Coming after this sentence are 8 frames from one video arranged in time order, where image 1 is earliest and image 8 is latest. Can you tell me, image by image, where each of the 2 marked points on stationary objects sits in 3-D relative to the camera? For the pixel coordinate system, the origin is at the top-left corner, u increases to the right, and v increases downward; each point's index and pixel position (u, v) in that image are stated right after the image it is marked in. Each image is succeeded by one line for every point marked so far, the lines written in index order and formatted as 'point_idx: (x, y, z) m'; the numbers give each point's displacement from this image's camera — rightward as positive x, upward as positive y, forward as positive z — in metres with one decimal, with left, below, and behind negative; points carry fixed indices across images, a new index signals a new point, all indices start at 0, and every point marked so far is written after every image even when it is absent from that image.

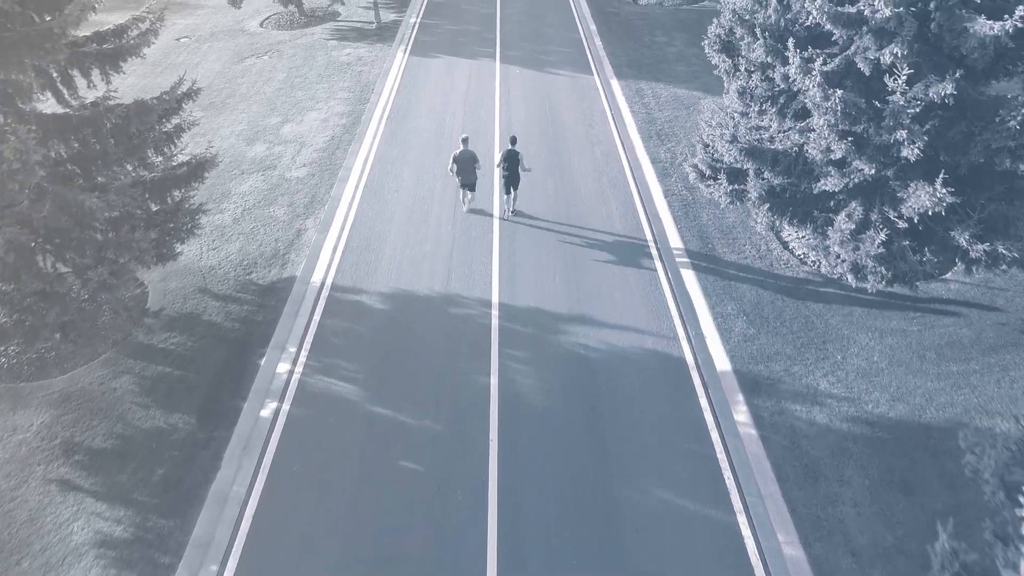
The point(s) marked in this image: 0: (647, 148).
0: (+2.8, +2.9, +15.0) m
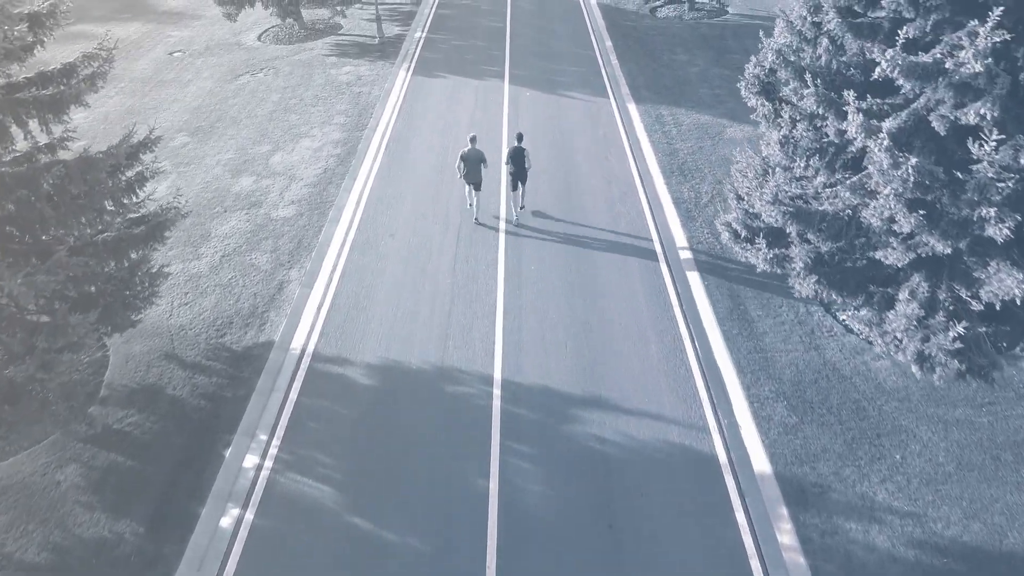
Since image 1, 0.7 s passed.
0: (+2.9, +2.0, +13.7) m
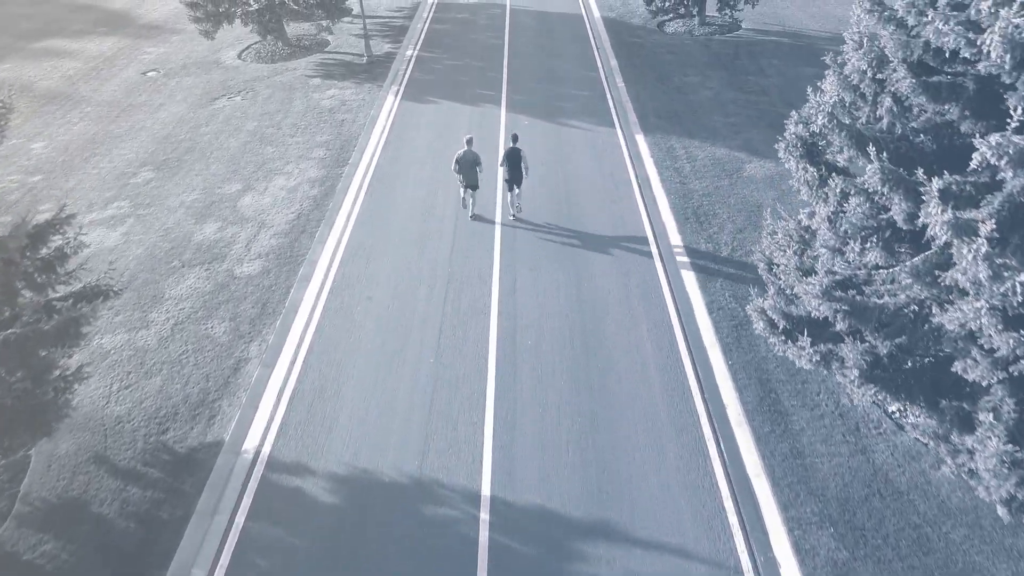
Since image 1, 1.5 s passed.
0: (+2.9, +0.9, +12.2) m
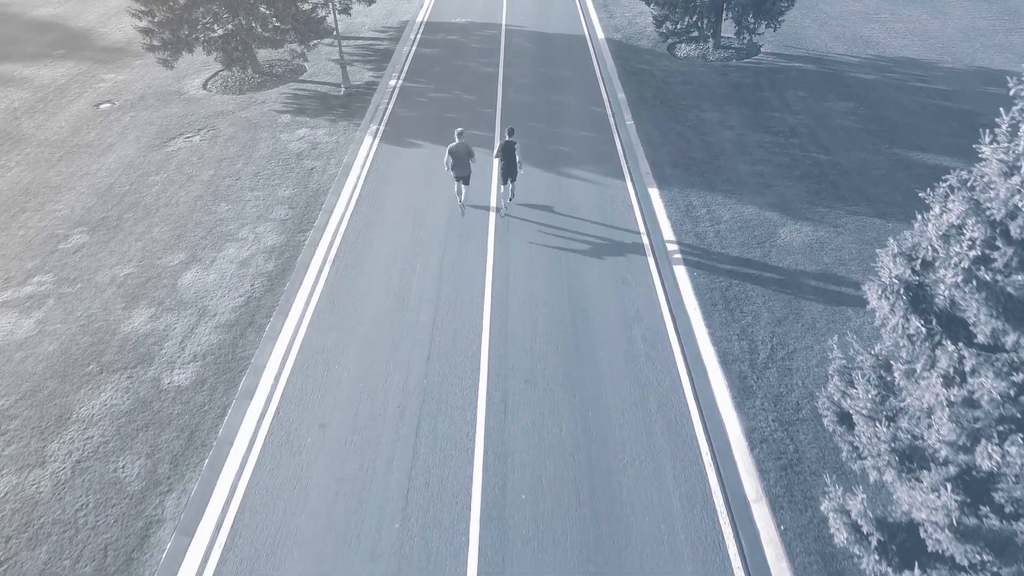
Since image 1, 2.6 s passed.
0: (+2.7, -0.5, +10.1) m
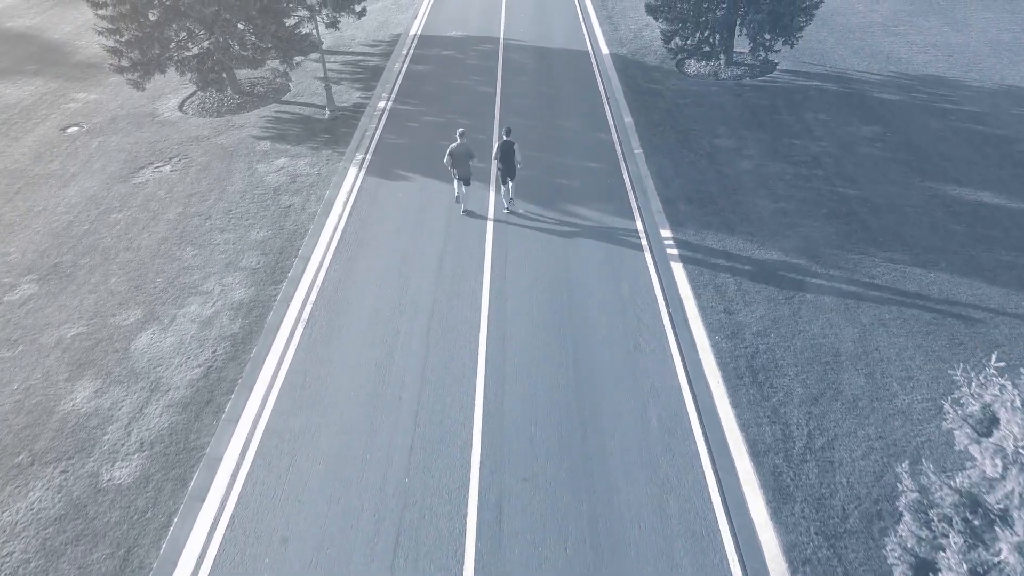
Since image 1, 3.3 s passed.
0: (+2.7, -1.4, +8.8) m
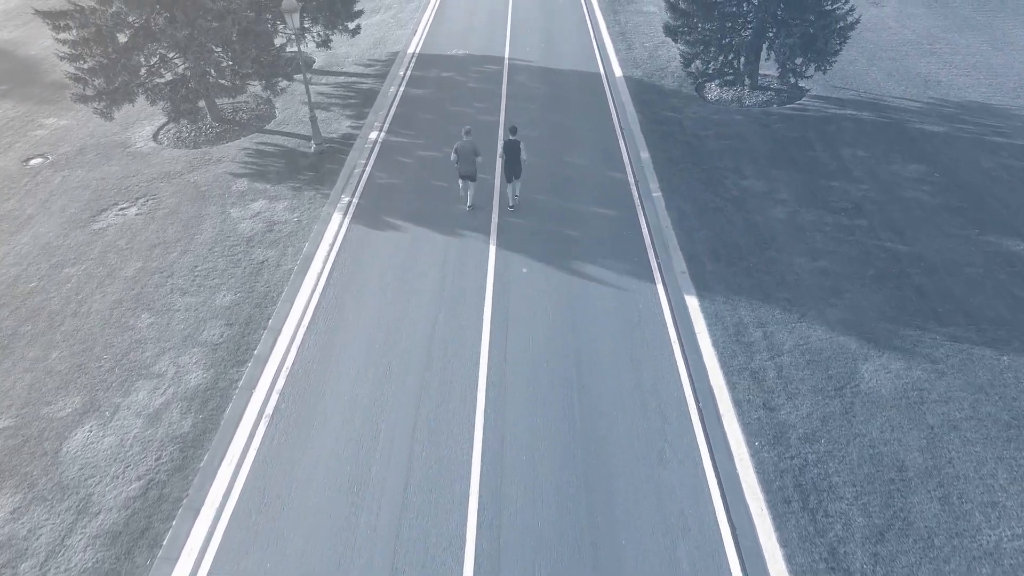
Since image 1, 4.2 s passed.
0: (+2.7, -2.5, +7.2) m
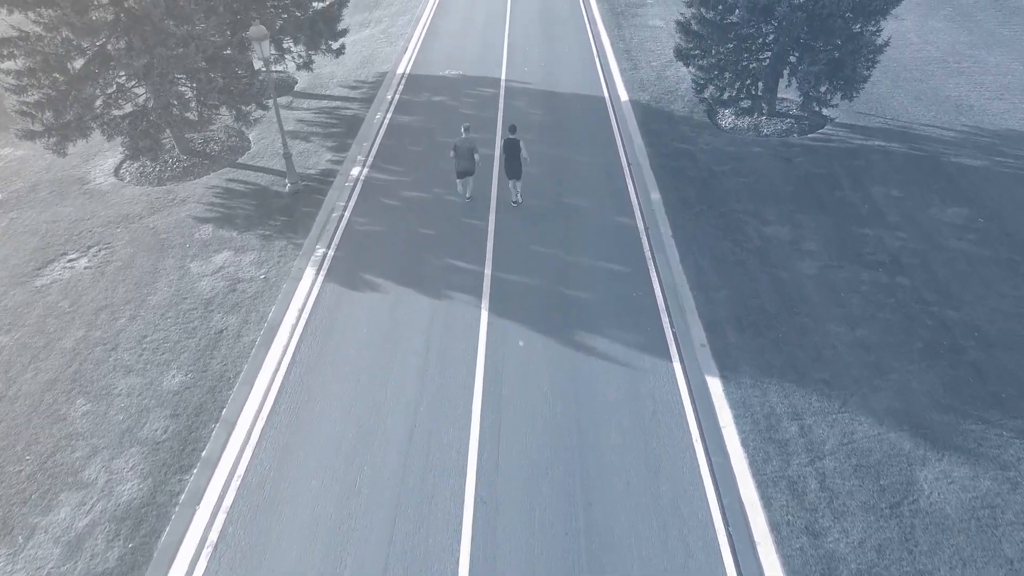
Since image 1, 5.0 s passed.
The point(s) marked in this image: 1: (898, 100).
0: (+2.6, -3.5, +5.7) m
1: (+9.4, +4.6, +17.6) m
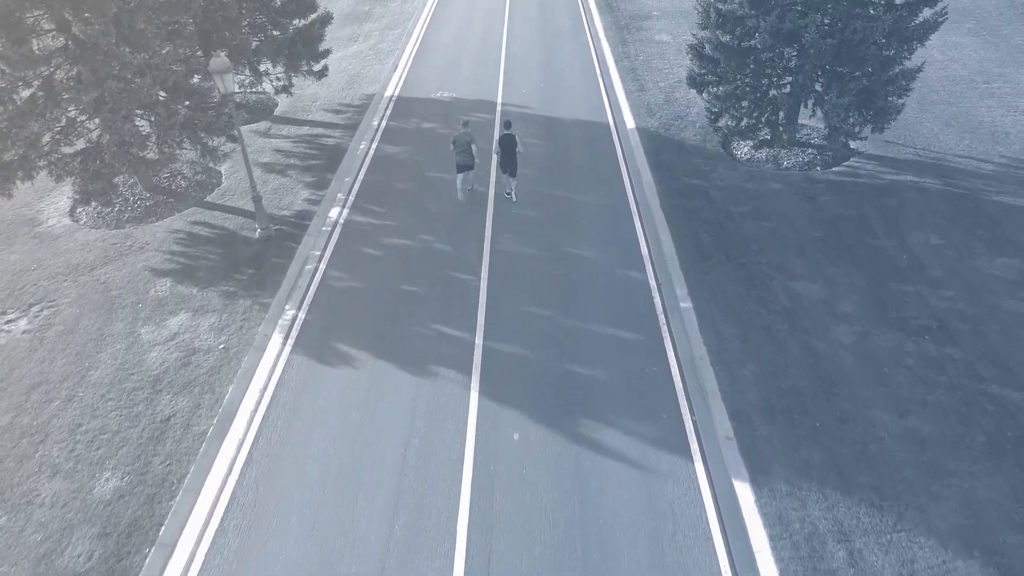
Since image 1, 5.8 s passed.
0: (+2.5, -4.5, +4.4) m
1: (+9.4, +3.6, +16.2) m
